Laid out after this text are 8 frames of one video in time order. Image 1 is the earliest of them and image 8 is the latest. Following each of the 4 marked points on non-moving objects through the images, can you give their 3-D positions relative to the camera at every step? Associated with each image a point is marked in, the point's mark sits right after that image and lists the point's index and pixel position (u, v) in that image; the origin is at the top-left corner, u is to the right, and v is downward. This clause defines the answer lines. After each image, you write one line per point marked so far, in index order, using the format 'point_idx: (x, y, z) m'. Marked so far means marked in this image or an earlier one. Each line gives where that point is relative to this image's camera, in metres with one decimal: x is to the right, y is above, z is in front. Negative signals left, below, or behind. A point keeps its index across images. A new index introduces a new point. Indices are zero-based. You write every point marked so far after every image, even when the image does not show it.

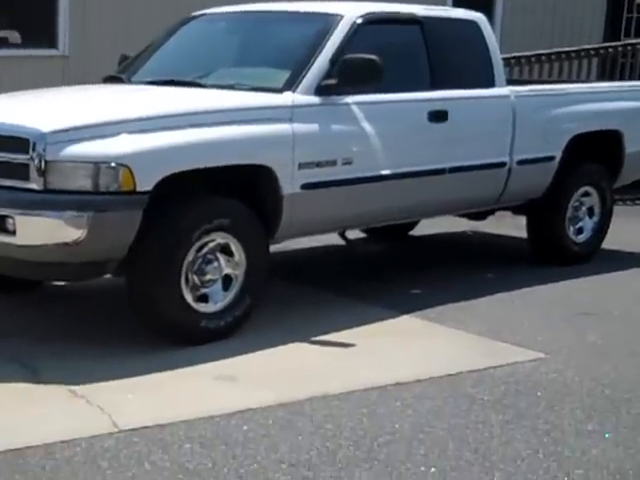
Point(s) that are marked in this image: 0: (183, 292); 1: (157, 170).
0: (-0.8, -0.4, +7.4) m
1: (-1.0, +0.4, +7.1) m
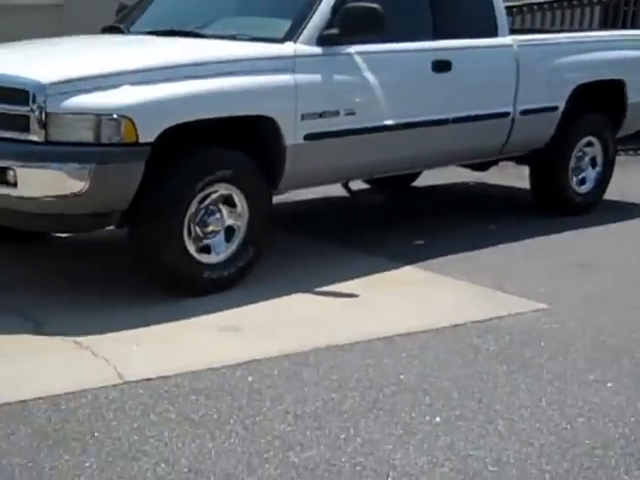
0: (-0.8, -0.1, +7.3) m
1: (-0.9, +0.7, +7.1) m
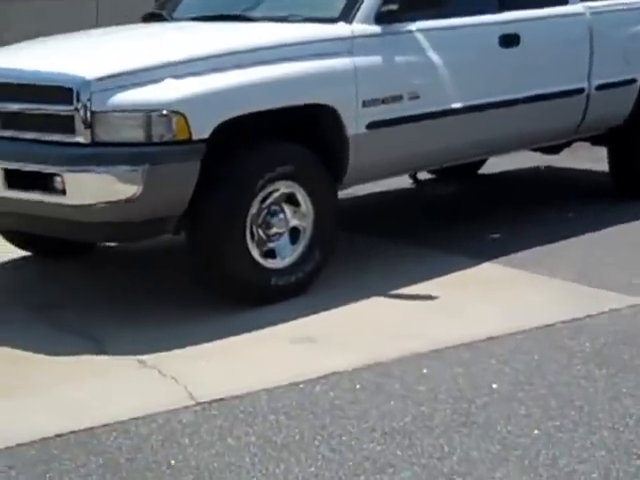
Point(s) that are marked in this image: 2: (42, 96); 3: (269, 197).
0: (-0.4, -0.1, +6.9) m
1: (-0.6, +0.7, +6.6) m
2: (-1.5, +0.8, +6.7) m
3: (-0.3, +0.2, +7.1) m
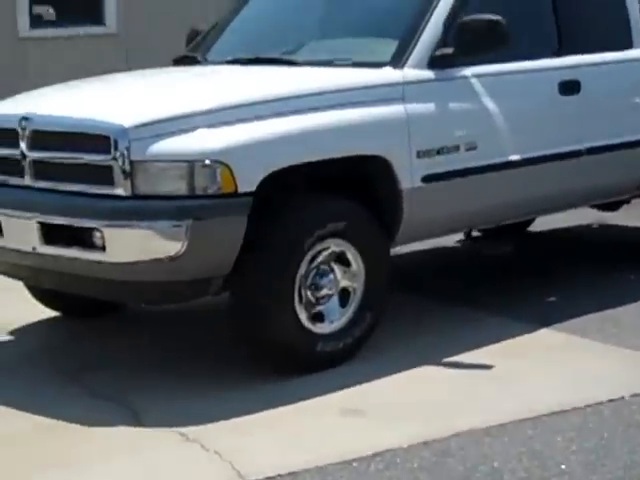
0: (-0.1, -0.4, +6.5) m
1: (-0.3, +0.4, +6.2) m
2: (-1.2, +0.5, +6.4) m
3: (0.0, -0.1, +6.7) m
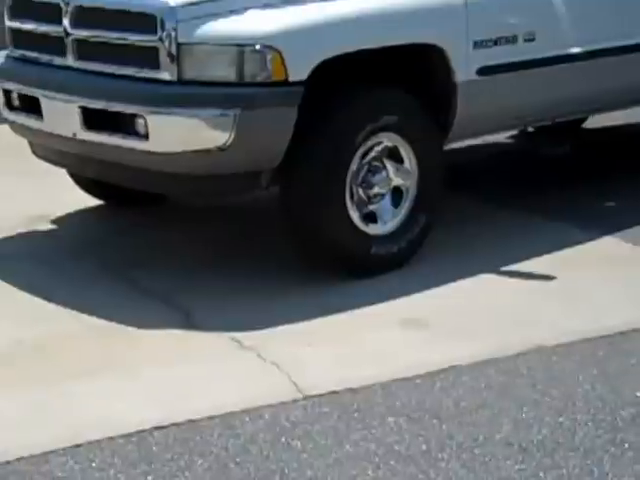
0: (+0.1, +0.1, +6.1) m
1: (0.0, +0.9, +5.8) m
2: (-0.9, +1.0, +5.9) m
3: (+0.3, +0.4, +6.3) m
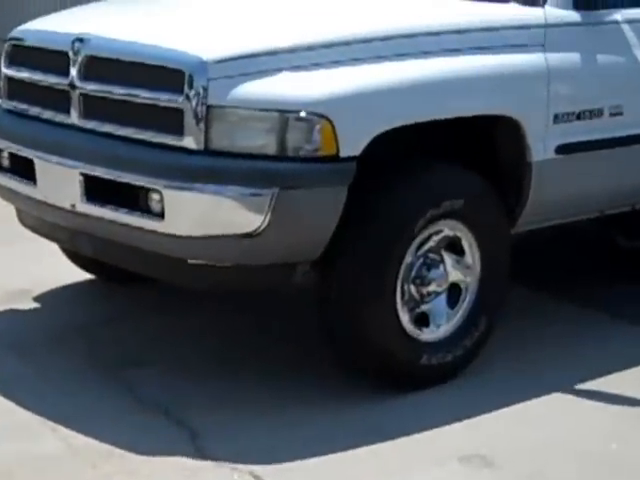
0: (+0.3, -0.3, +5.1) m
1: (+0.2, +0.4, +4.8) m
2: (-0.7, +0.7, +4.9) m
3: (+0.5, 0.0, +5.2) m
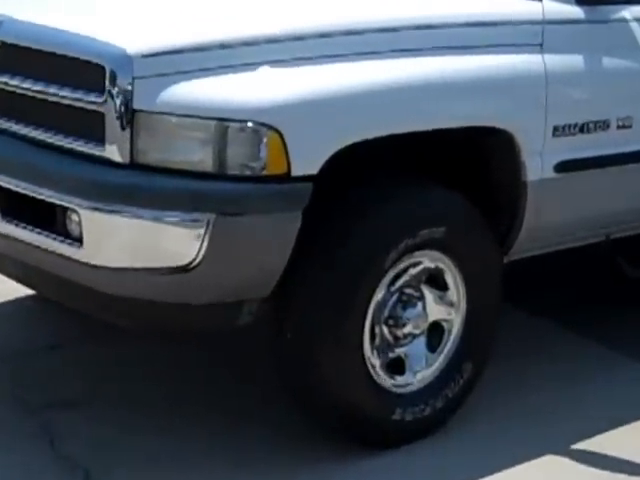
0: (+0.2, -0.4, +4.3) m
1: (0.0, +0.3, +4.0) m
2: (-0.9, +0.5, +4.1) m
3: (+0.3, -0.1, +4.4) m
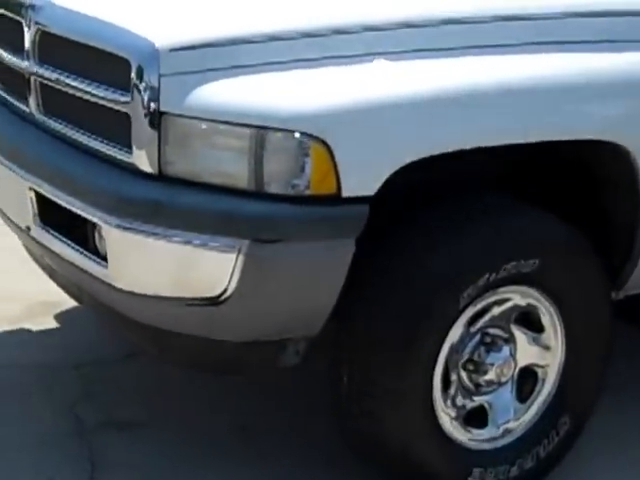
0: (+0.3, -0.5, +3.6) m
1: (+0.2, +0.2, +3.3) m
2: (-0.7, +0.5, +3.5) m
3: (+0.5, -0.2, +3.7) m
